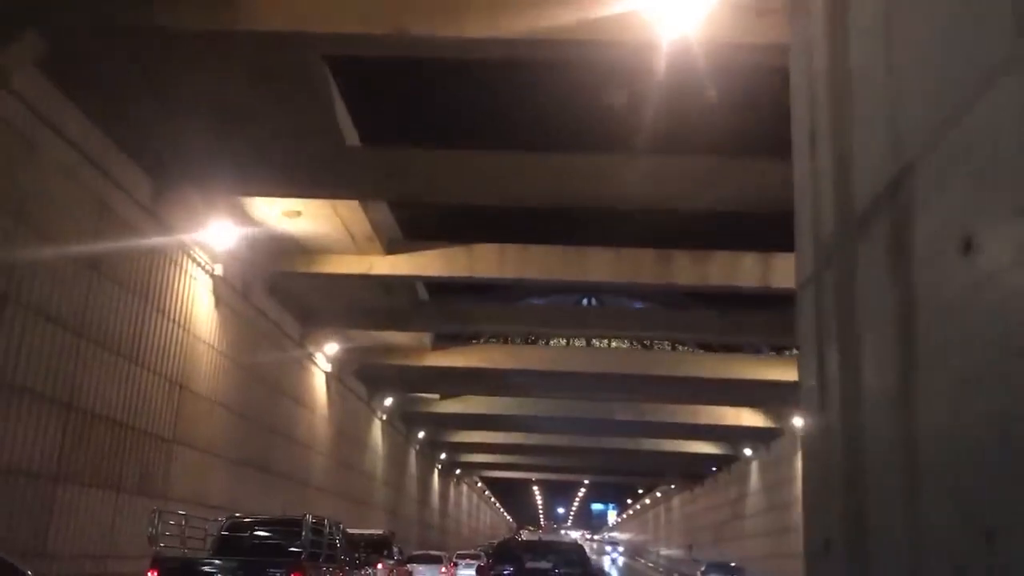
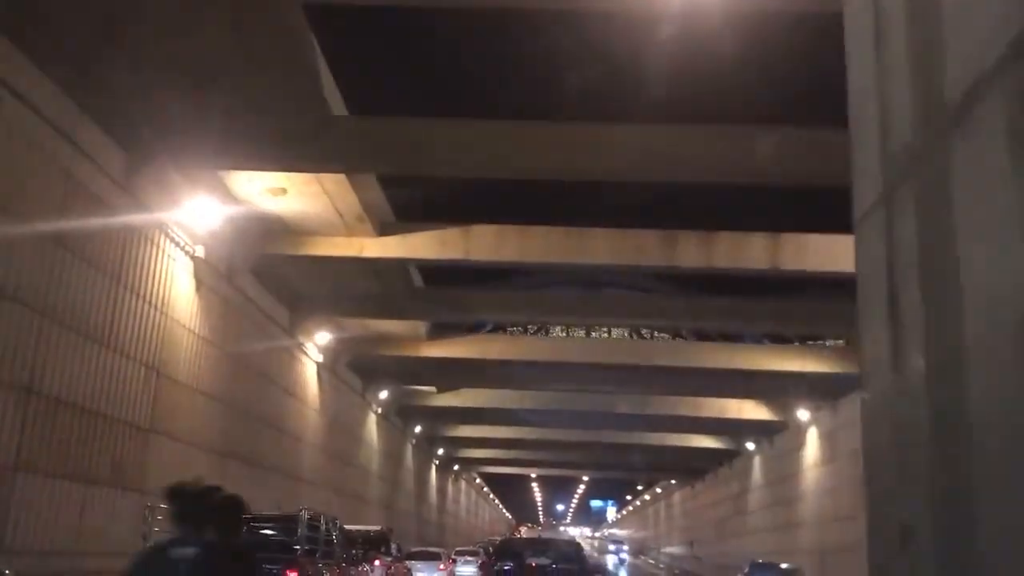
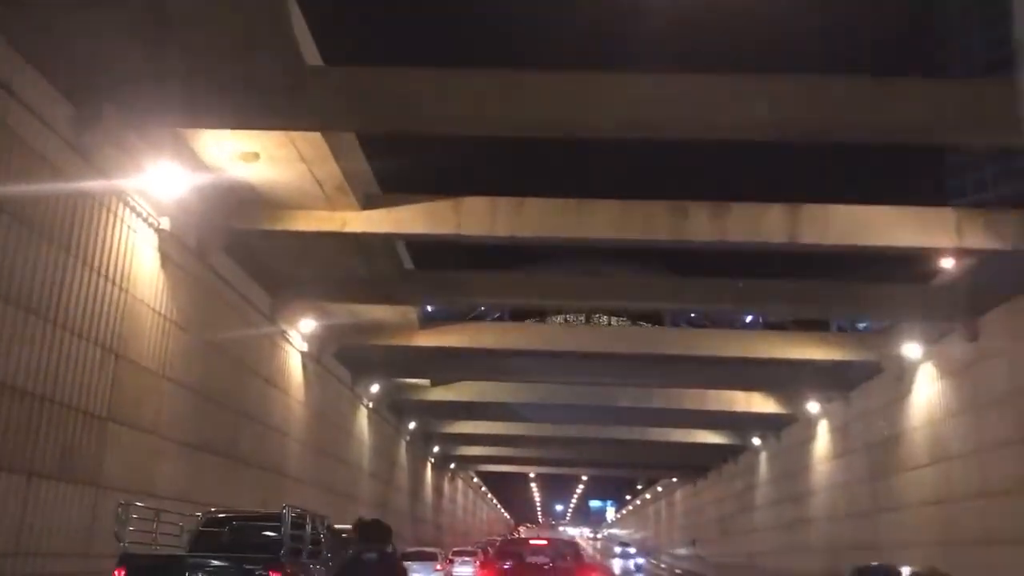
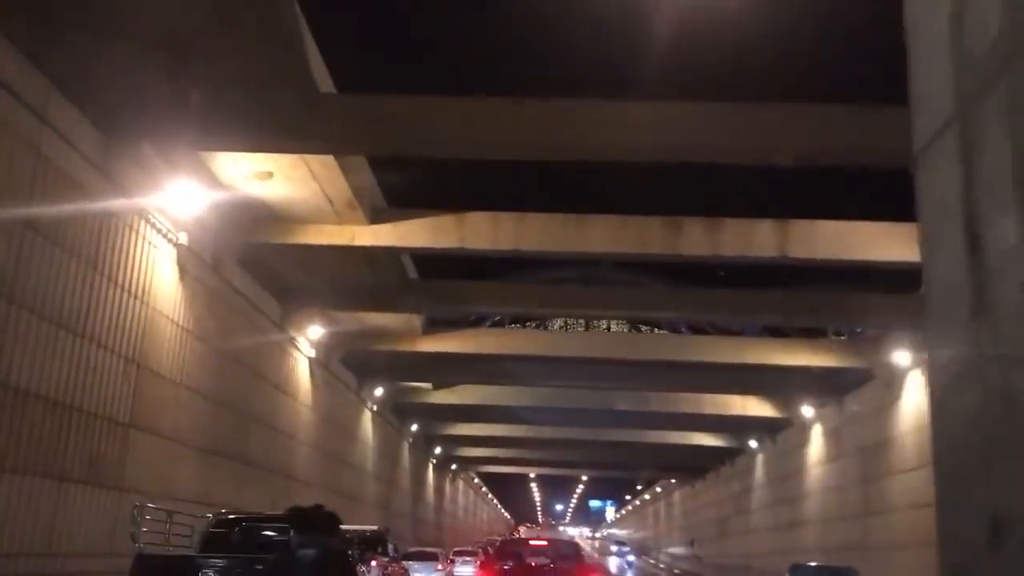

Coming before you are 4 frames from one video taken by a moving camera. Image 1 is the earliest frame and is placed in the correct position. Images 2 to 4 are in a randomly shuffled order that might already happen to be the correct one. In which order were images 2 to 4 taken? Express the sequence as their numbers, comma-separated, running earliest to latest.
2, 4, 3
